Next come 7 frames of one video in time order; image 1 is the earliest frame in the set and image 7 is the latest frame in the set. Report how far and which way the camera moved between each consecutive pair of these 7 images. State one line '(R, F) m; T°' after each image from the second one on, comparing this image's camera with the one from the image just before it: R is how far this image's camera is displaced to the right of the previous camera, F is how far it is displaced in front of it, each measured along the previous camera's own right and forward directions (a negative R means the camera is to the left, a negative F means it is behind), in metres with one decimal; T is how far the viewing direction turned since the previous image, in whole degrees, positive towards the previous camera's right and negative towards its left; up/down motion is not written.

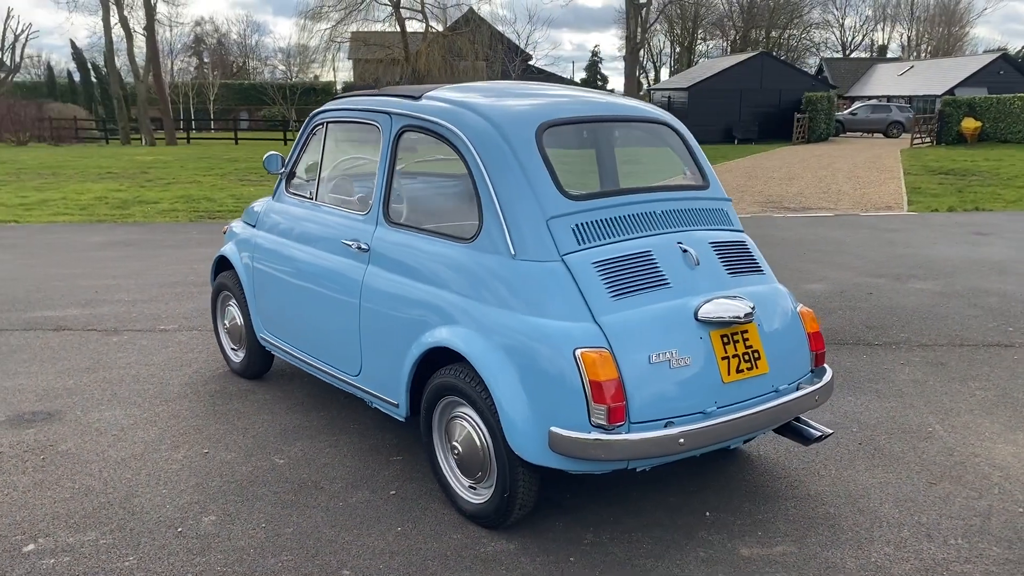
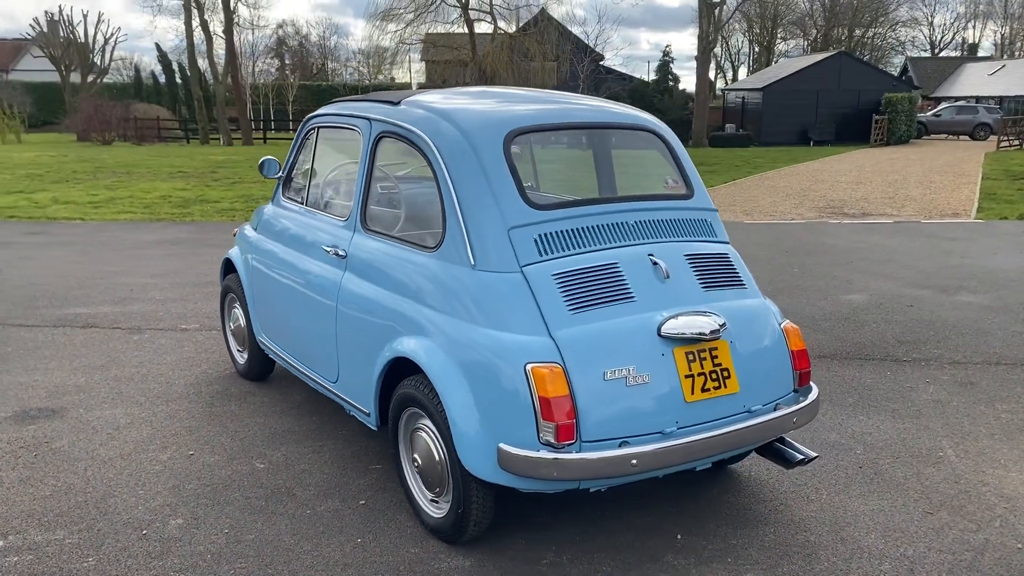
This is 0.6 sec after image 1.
(+0.4, +0.1) m; -5°
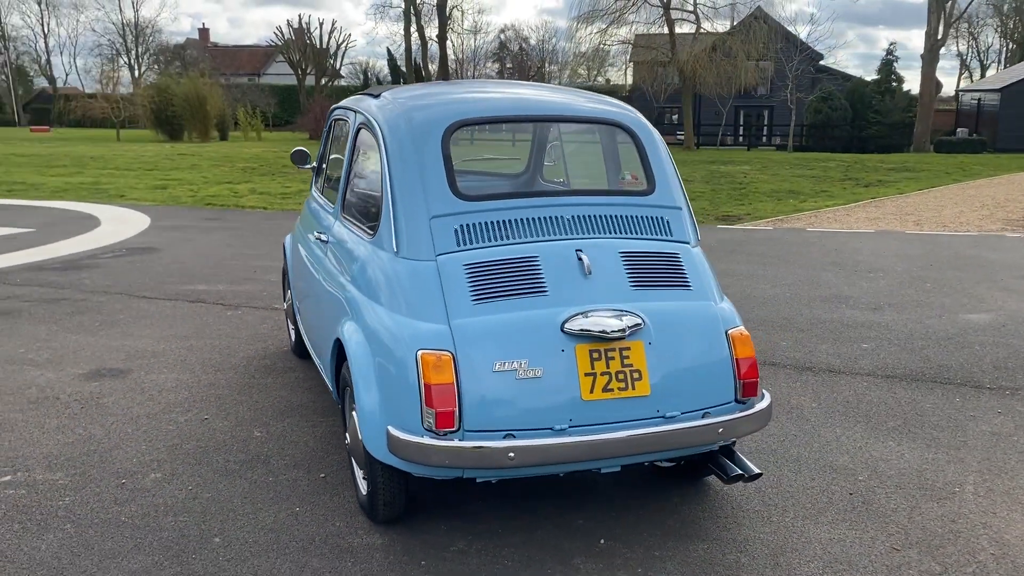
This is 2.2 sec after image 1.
(+1.0, +0.1) m; -14°
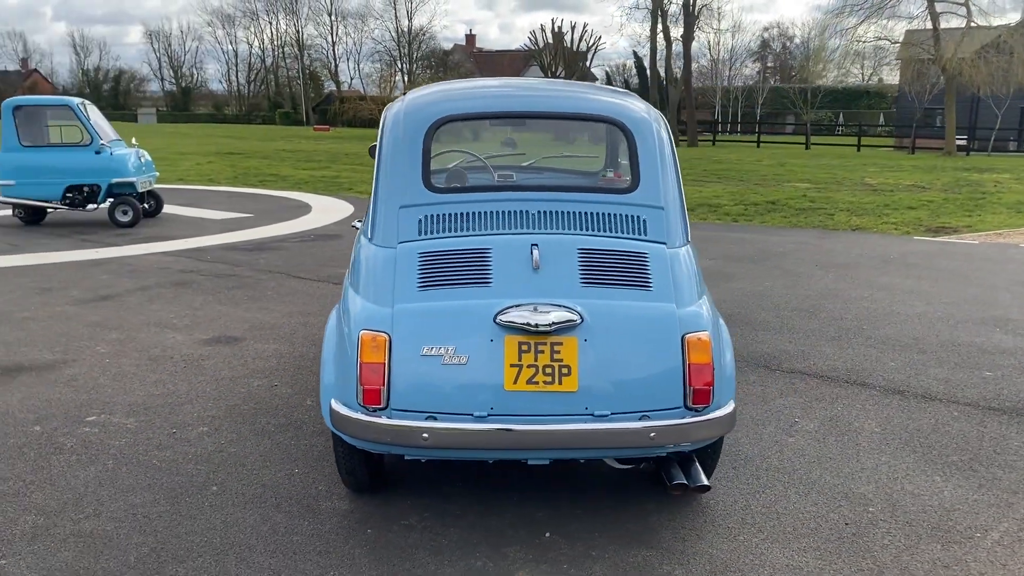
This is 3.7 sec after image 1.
(+1.1, +0.1) m; -16°
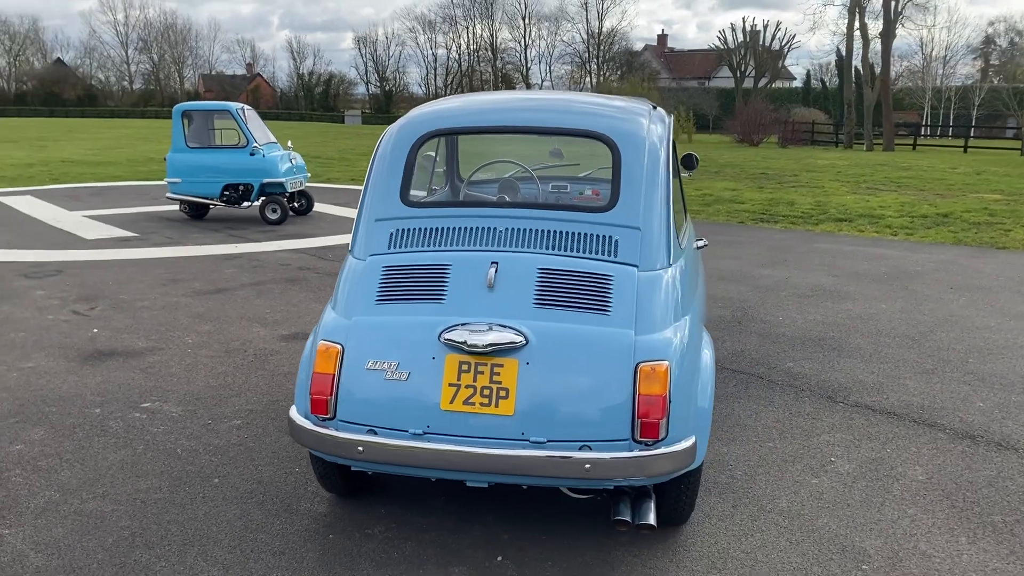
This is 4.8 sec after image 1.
(+0.8, +0.1) m; -12°
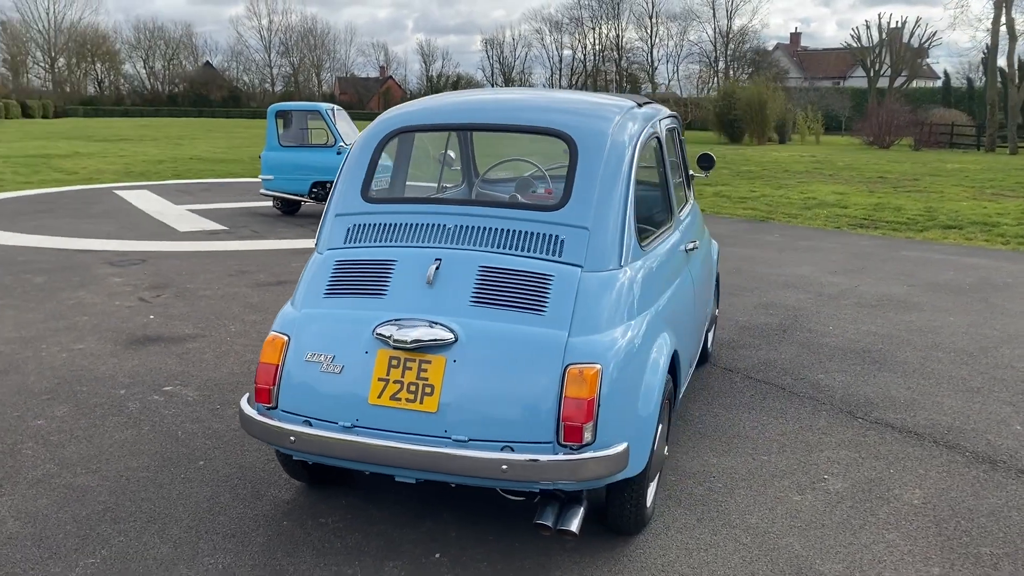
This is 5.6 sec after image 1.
(+0.6, +0.1) m; -8°
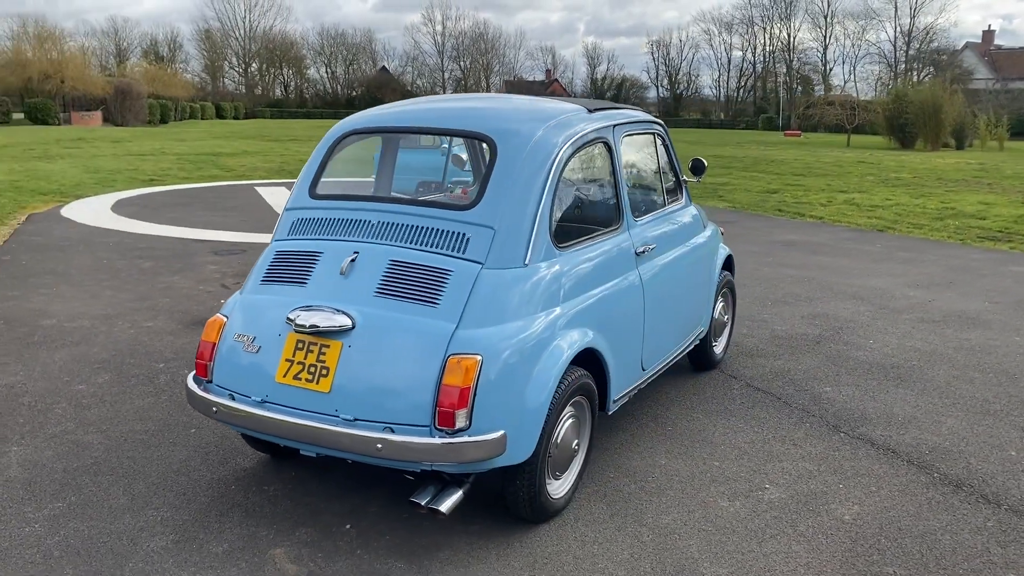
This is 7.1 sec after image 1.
(+1.0, -0.1) m; -10°
